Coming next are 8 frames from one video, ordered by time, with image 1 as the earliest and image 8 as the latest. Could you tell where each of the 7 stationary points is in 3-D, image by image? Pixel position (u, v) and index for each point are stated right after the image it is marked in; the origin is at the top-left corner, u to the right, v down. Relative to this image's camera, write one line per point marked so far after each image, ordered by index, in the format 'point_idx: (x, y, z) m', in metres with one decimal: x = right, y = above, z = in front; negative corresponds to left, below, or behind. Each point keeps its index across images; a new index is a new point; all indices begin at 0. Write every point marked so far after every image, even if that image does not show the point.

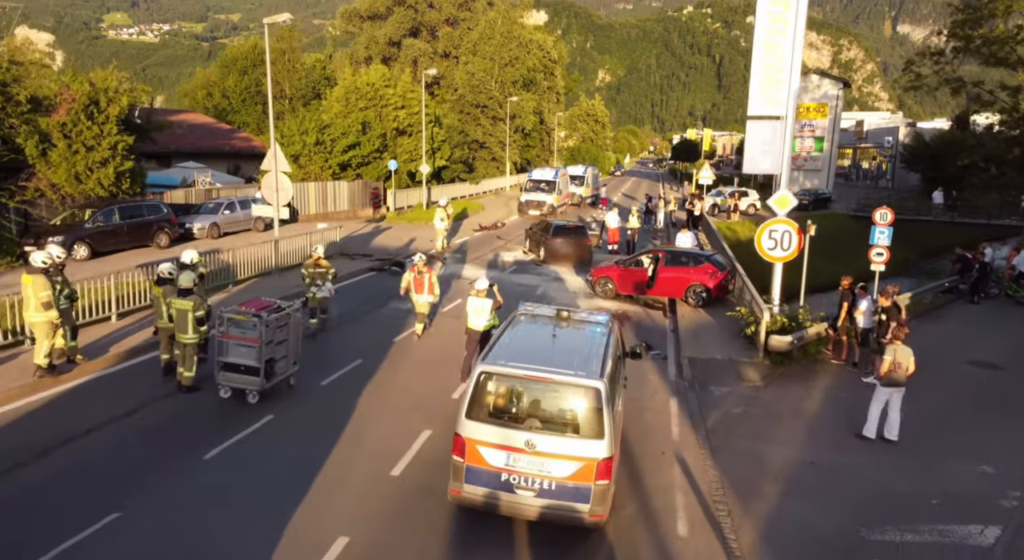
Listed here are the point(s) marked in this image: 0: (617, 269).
0: (+2.6, +0.3, +19.4) m
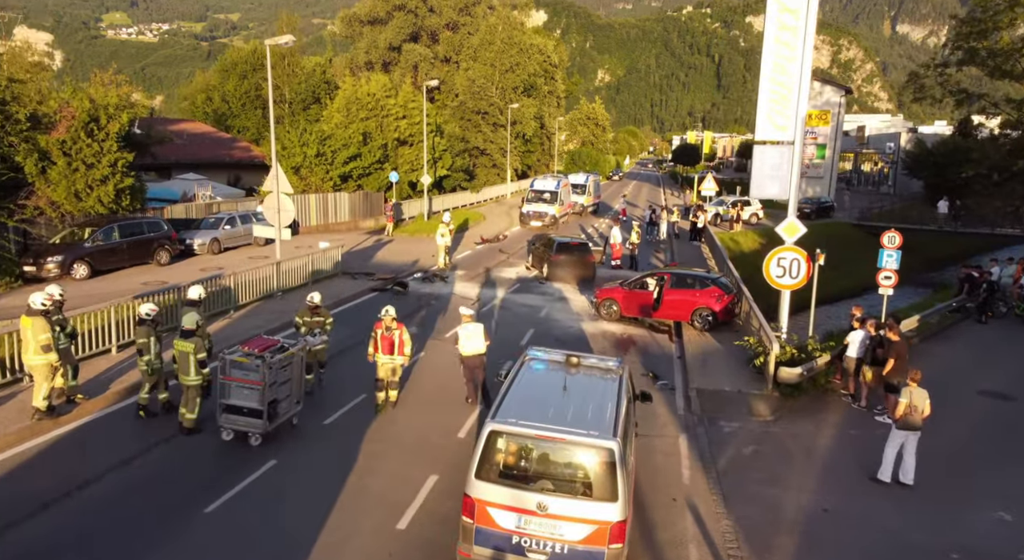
0: (+2.7, -0.3, +19.2) m
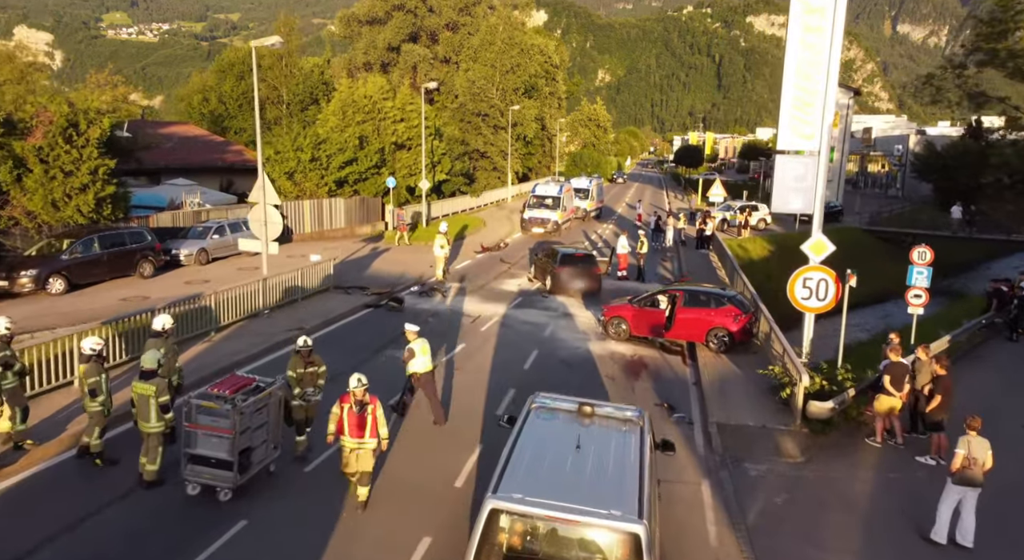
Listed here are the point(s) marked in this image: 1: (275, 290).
0: (+2.8, -0.7, +18.0) m
1: (-5.7, -0.2, +18.5) m
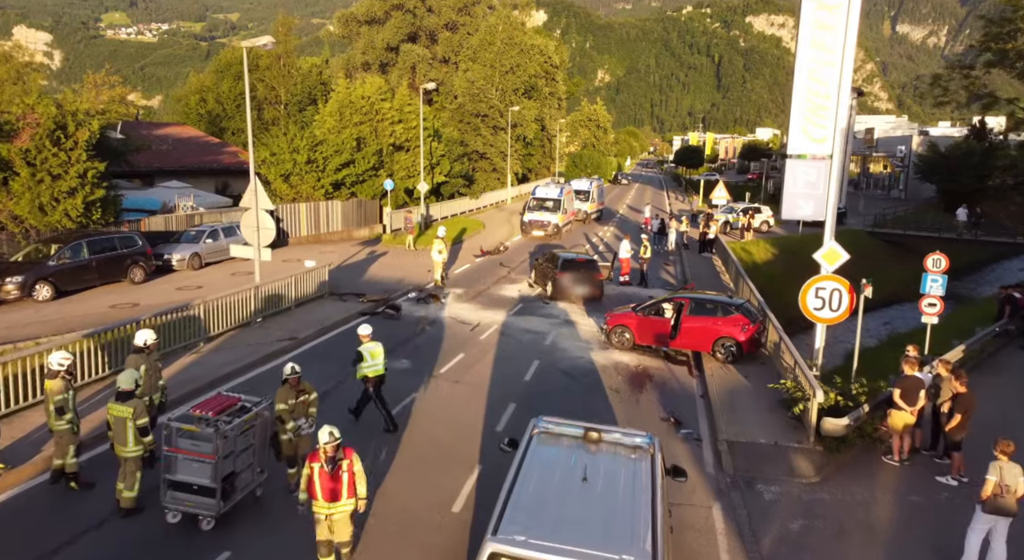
0: (+2.8, -0.8, +17.4) m
1: (-5.7, -0.4, +18.0) m
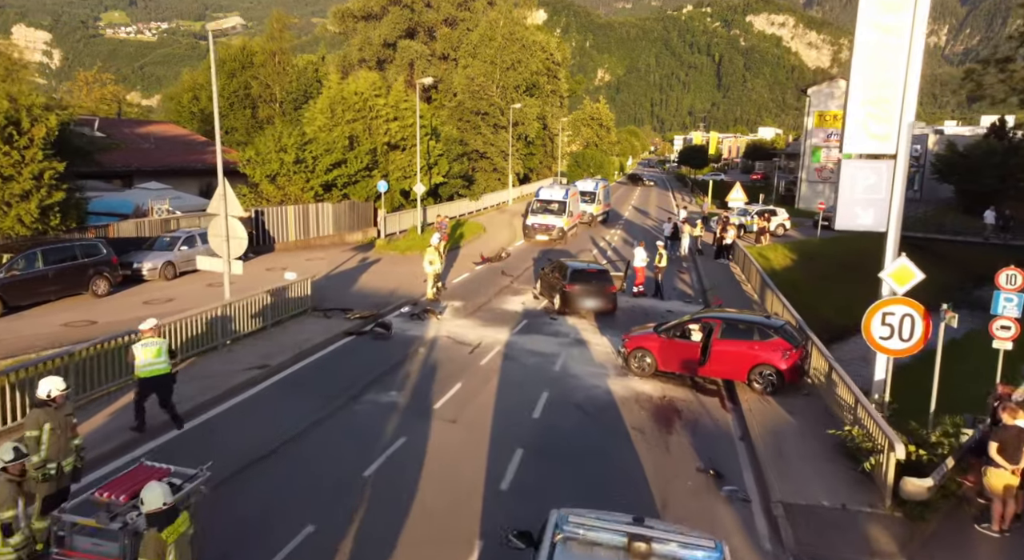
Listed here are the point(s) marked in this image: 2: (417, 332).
0: (+2.9, -1.2, +15.3) m
1: (-5.6, -0.7, +15.8) m
2: (-2.2, -1.2, +17.9) m
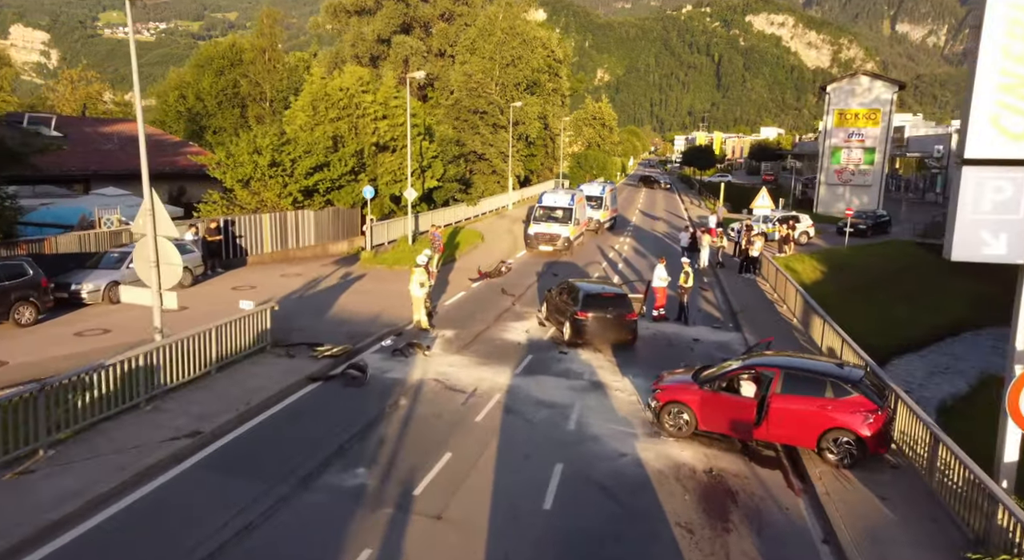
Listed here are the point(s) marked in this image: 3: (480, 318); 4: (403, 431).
0: (+2.9, -1.8, +12.1) m
1: (-5.5, -1.3, +12.6) m
2: (-2.1, -1.8, +14.7) m
3: (-0.8, -1.0, +19.7) m
4: (-1.7, -2.3, +12.0) m
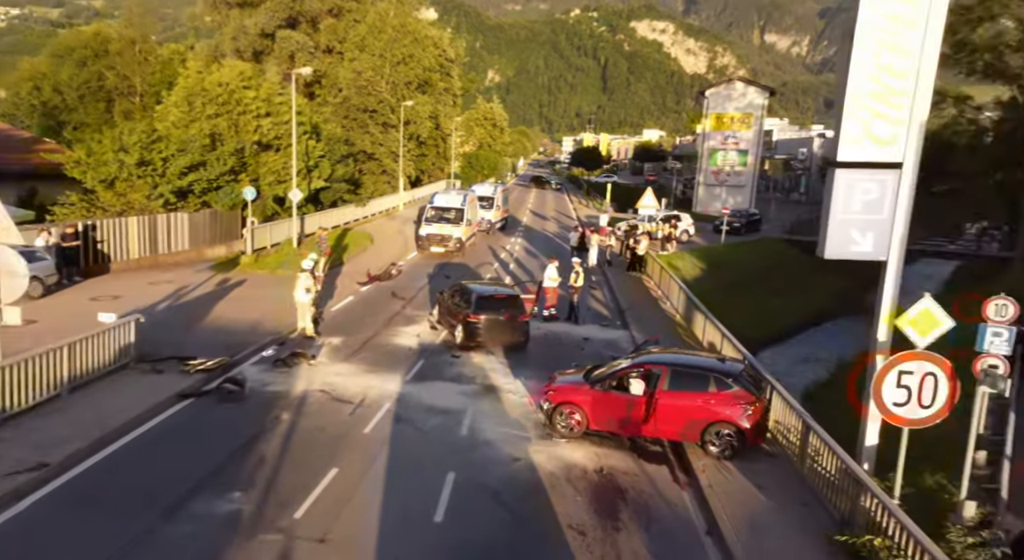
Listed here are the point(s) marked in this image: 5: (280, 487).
0: (+1.2, -1.8, +12.2) m
1: (-7.3, -1.5, +11.5) m
2: (-4.2, -1.9, +14.1) m
3: (-3.5, -1.1, +19.2) m
4: (-3.4, -2.5, +11.4) m
5: (-3.1, -2.7, +10.1) m
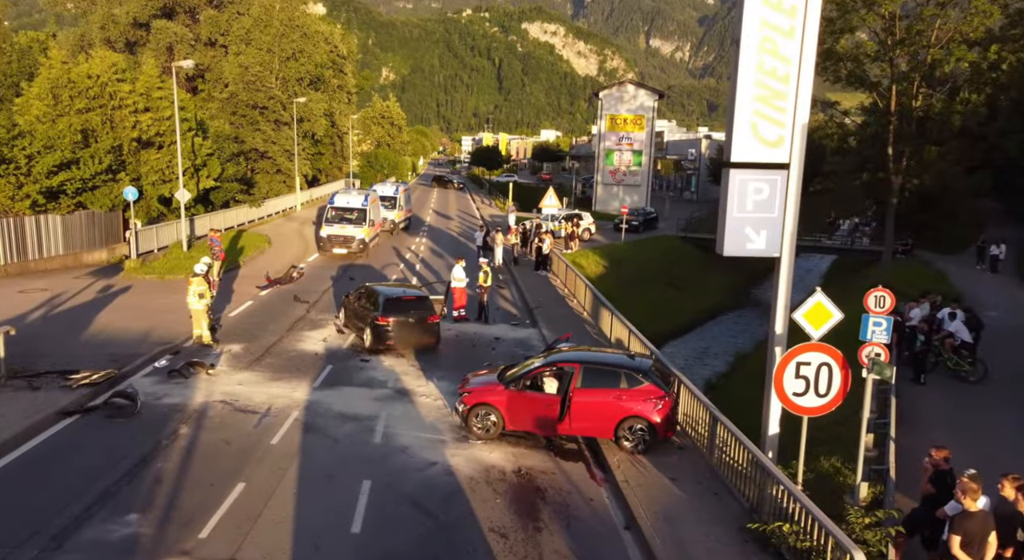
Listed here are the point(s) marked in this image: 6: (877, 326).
0: (-0.1, -1.8, +12.1) m
1: (-8.4, -1.7, +10.4) m
2: (-5.7, -2.0, +13.3) m
3: (-5.7, -1.2, +18.5) m
4: (-4.6, -2.5, +10.8) m
5: (-4.1, -2.8, +9.5) m
6: (+5.9, -0.7, +12.0) m
